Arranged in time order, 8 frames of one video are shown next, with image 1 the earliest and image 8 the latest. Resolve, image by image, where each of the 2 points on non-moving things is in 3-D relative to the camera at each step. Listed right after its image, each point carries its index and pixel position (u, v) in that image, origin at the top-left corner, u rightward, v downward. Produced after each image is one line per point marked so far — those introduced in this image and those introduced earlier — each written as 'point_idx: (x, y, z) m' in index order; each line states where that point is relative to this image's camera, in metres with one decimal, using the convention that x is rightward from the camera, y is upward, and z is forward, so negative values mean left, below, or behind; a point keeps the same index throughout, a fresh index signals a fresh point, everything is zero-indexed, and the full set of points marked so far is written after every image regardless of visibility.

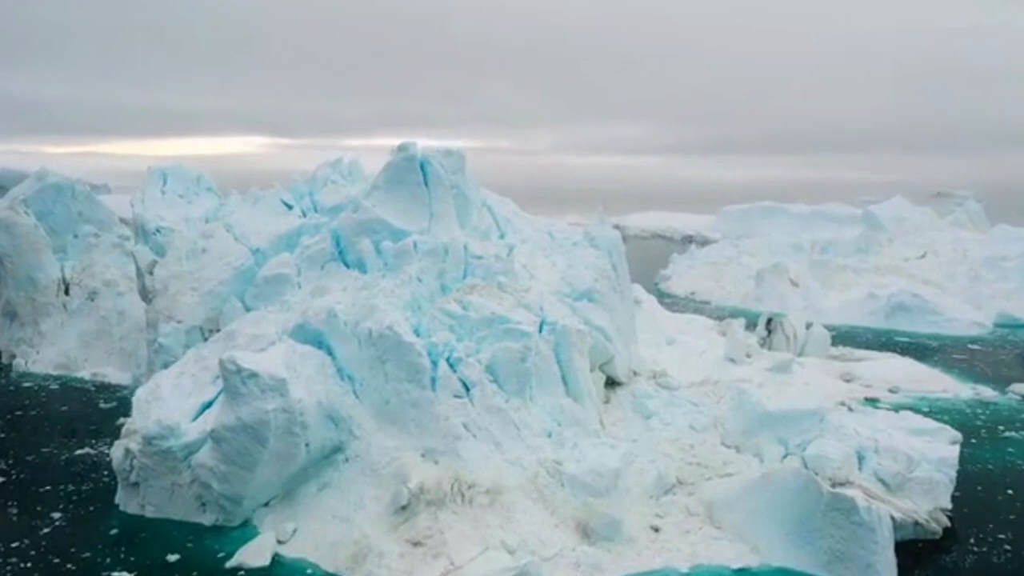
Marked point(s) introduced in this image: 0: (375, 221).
0: (-1.6, +0.8, +11.8) m
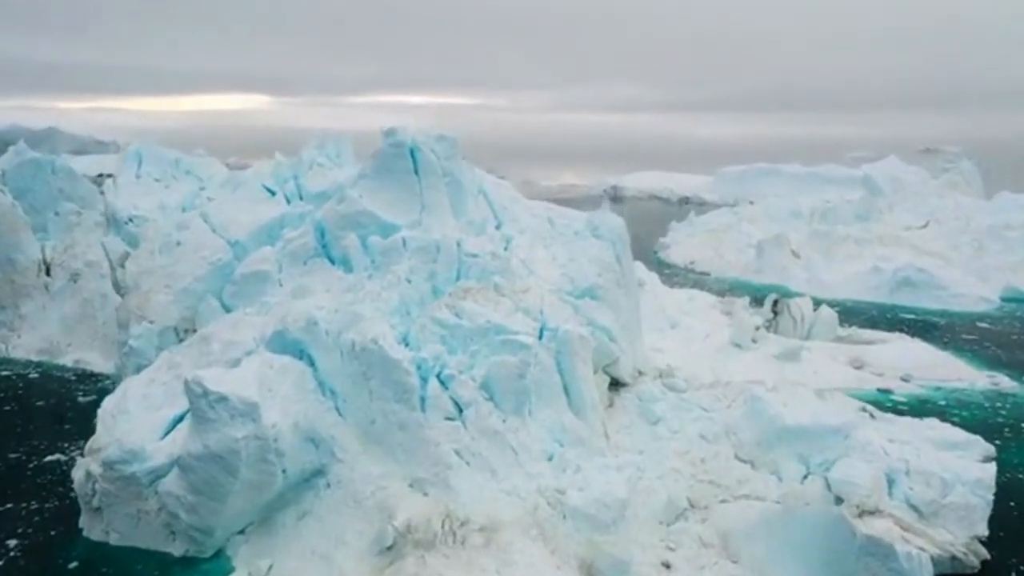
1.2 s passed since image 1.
0: (-1.7, +0.8, +10.8) m
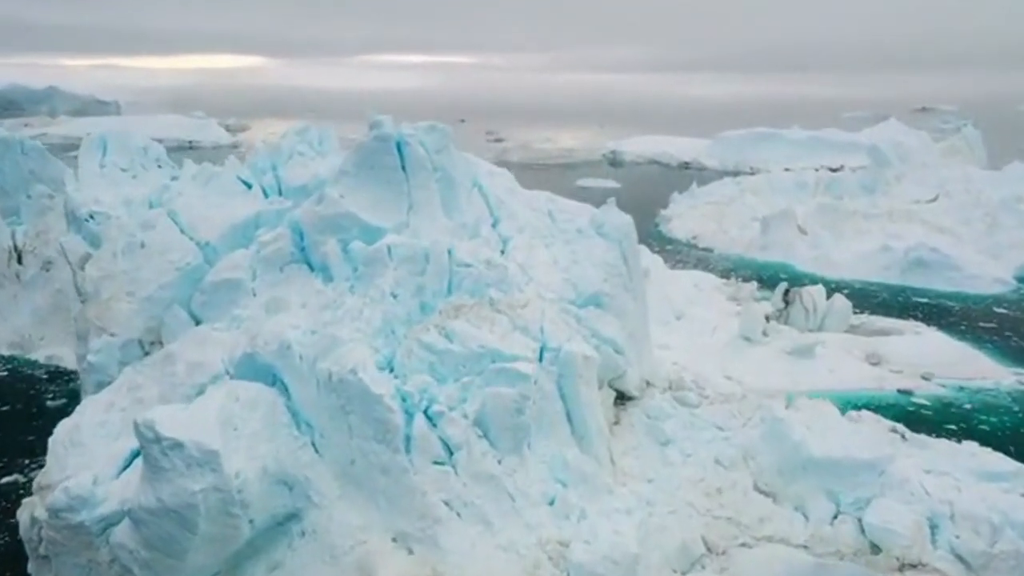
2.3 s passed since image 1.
0: (-1.7, +0.7, +9.8) m
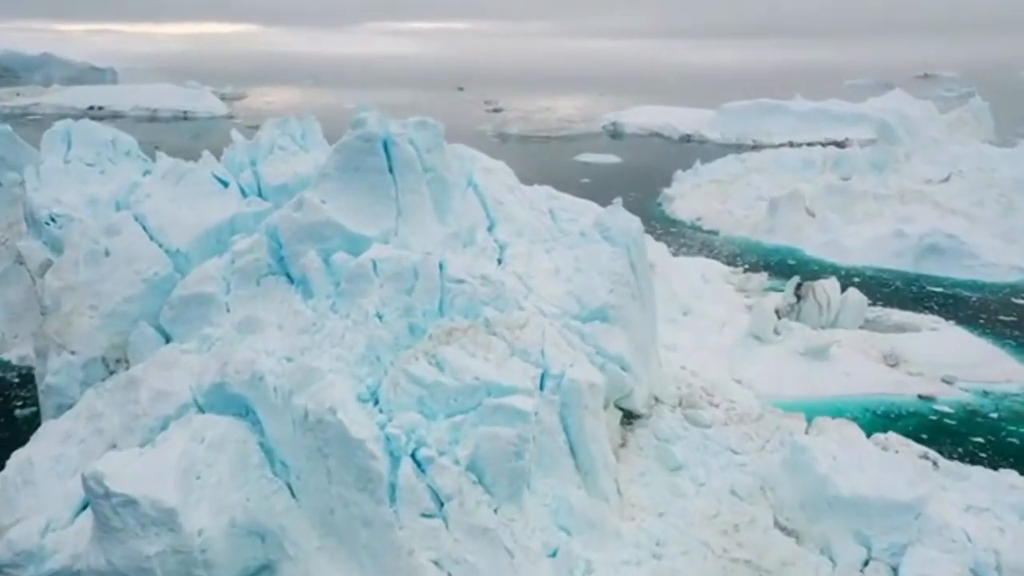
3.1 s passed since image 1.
0: (-1.7, +0.6, +8.9) m
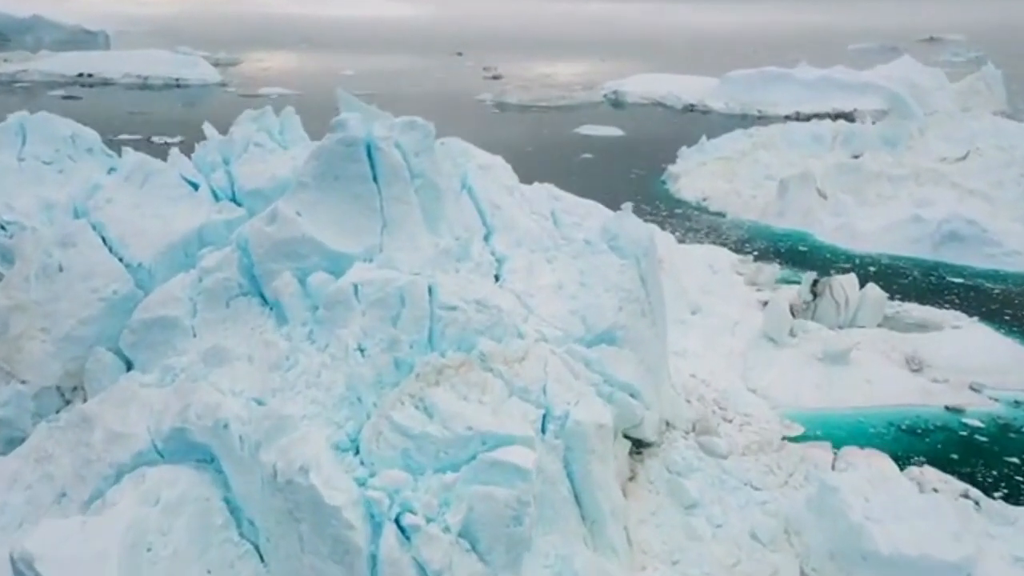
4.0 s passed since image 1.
0: (-1.7, +0.4, +7.9) m
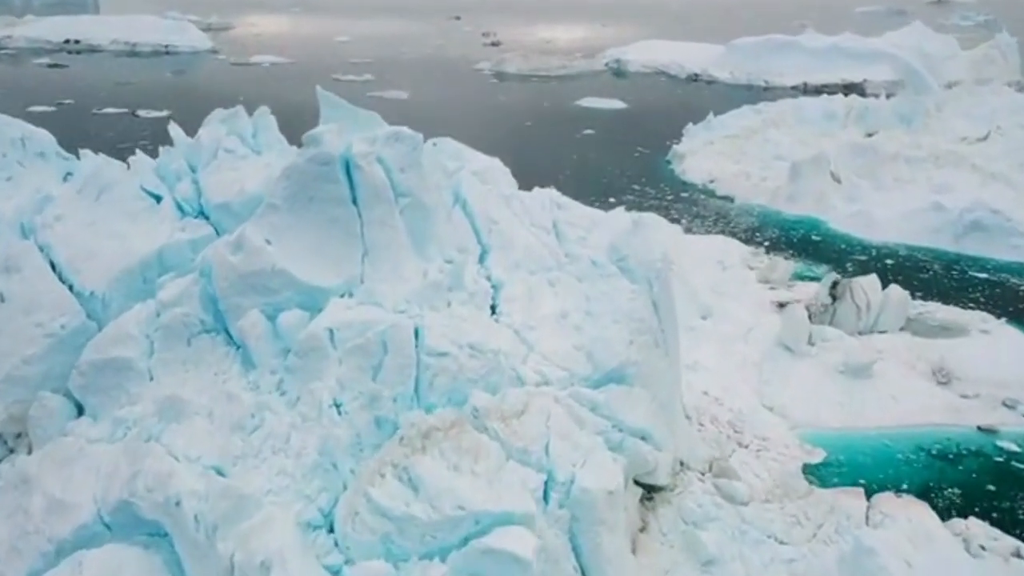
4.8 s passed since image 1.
0: (-1.7, +0.1, +7.0) m
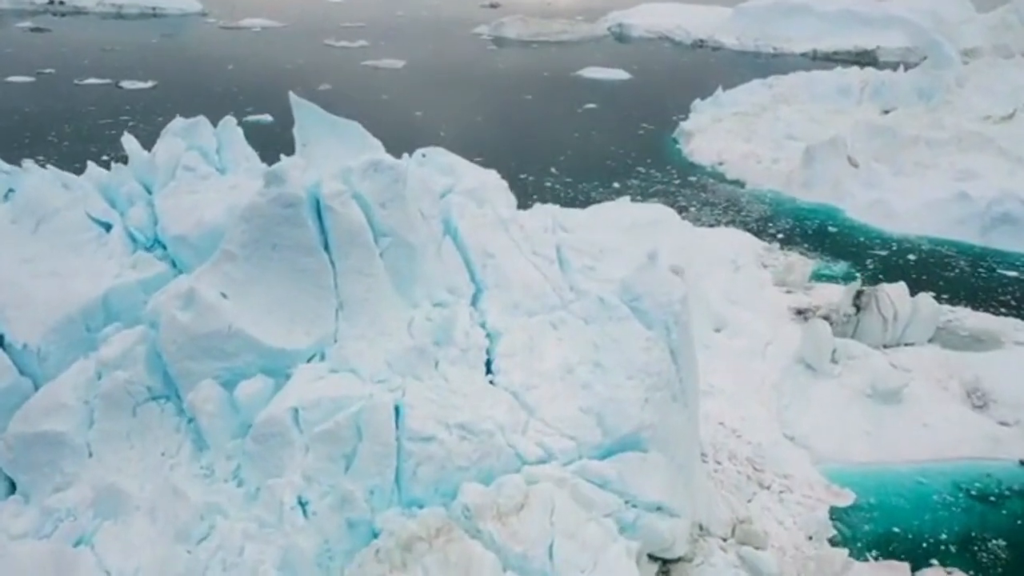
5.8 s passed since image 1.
0: (-1.8, -0.3, +5.9) m
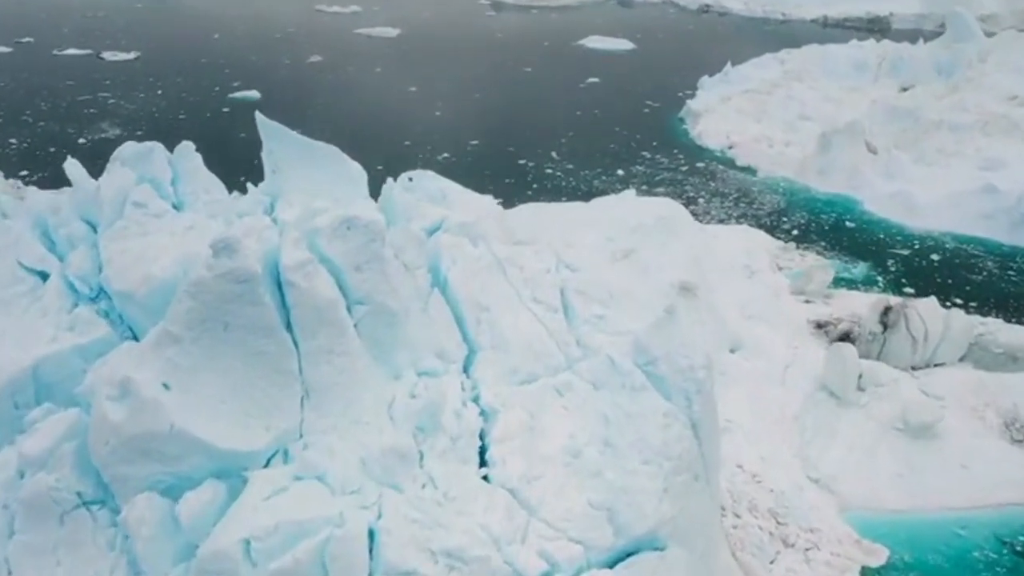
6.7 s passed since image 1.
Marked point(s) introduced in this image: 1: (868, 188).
0: (-1.8, -0.8, +5.0) m
1: (+6.8, +1.9, +18.6) m
